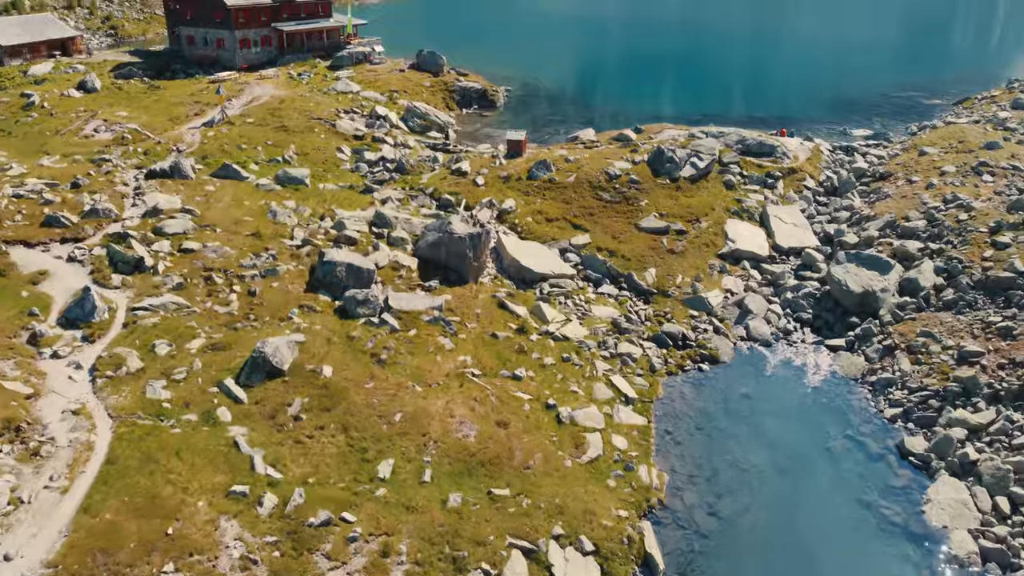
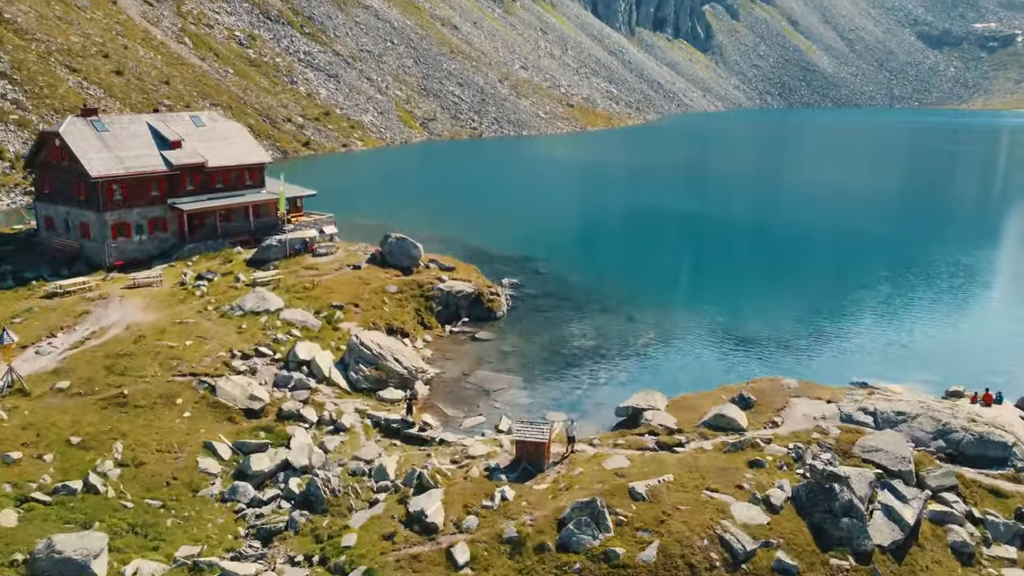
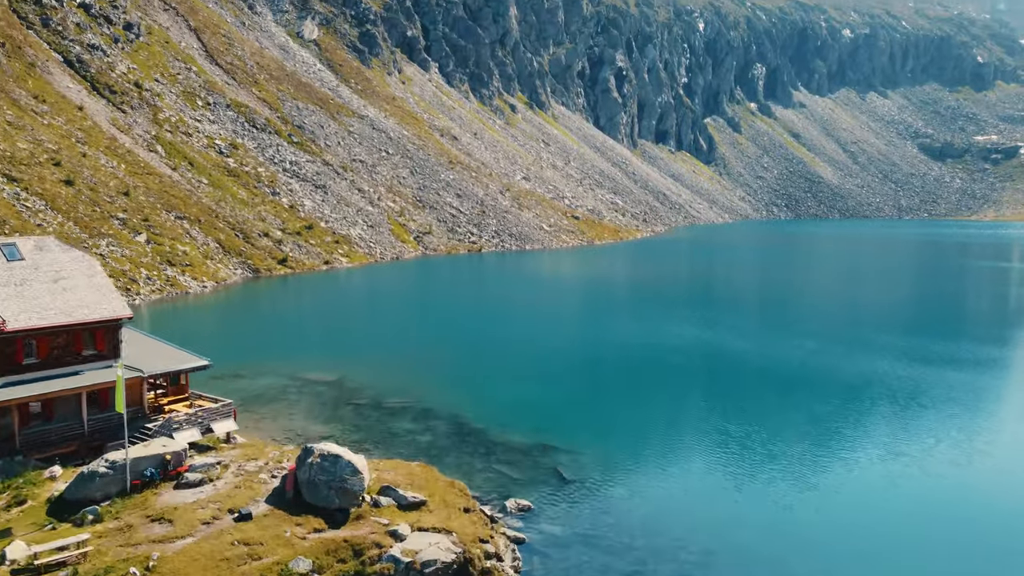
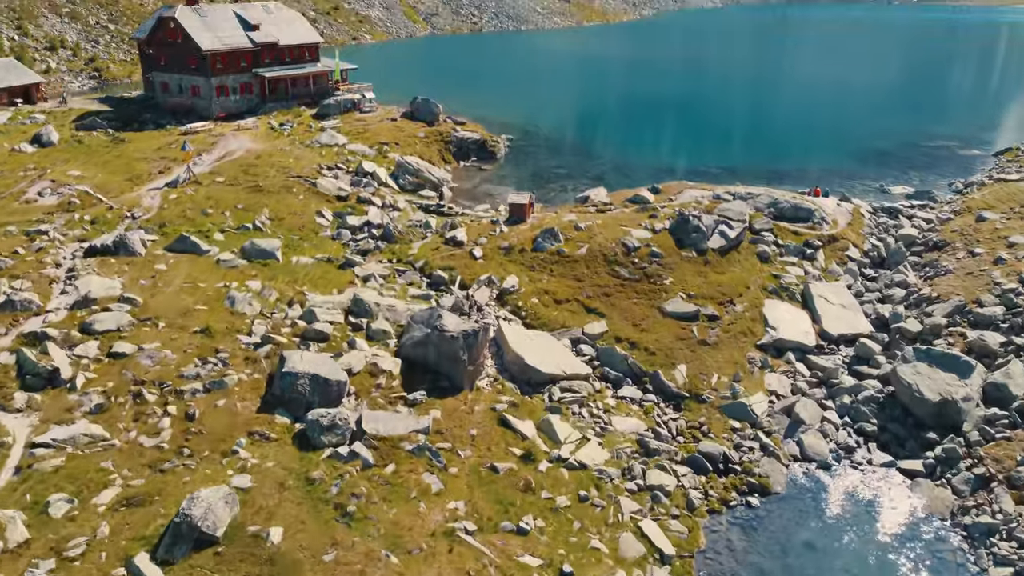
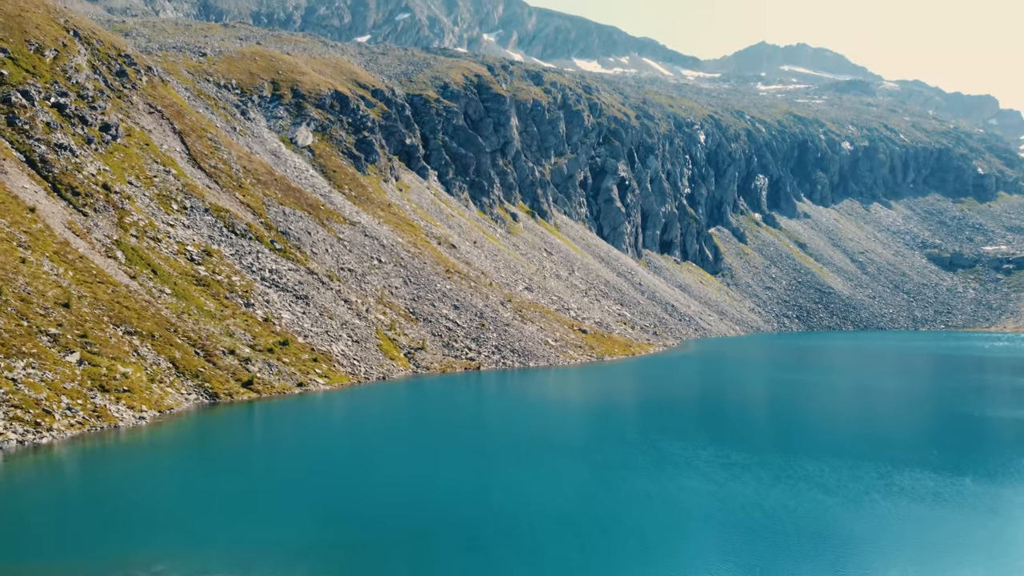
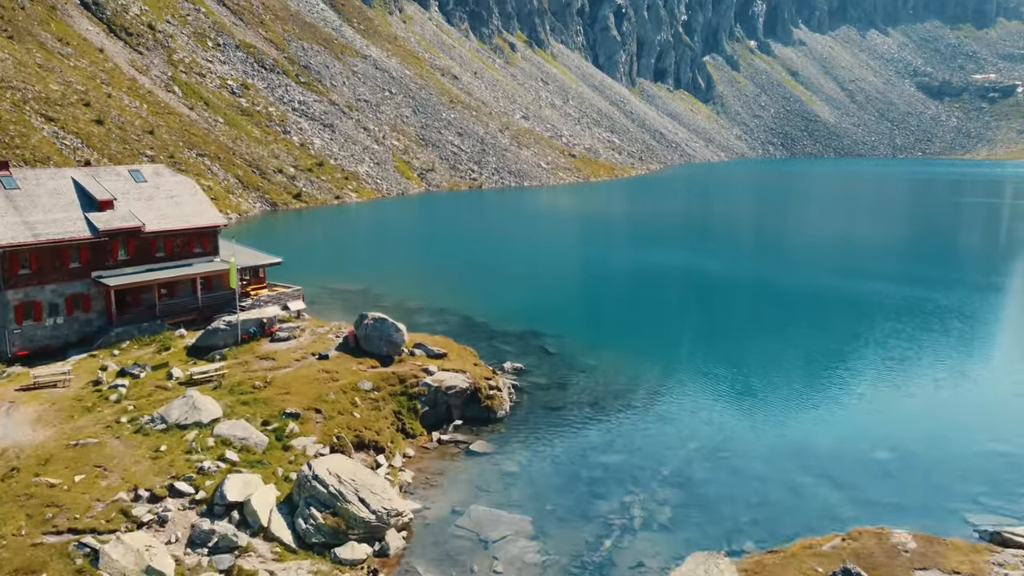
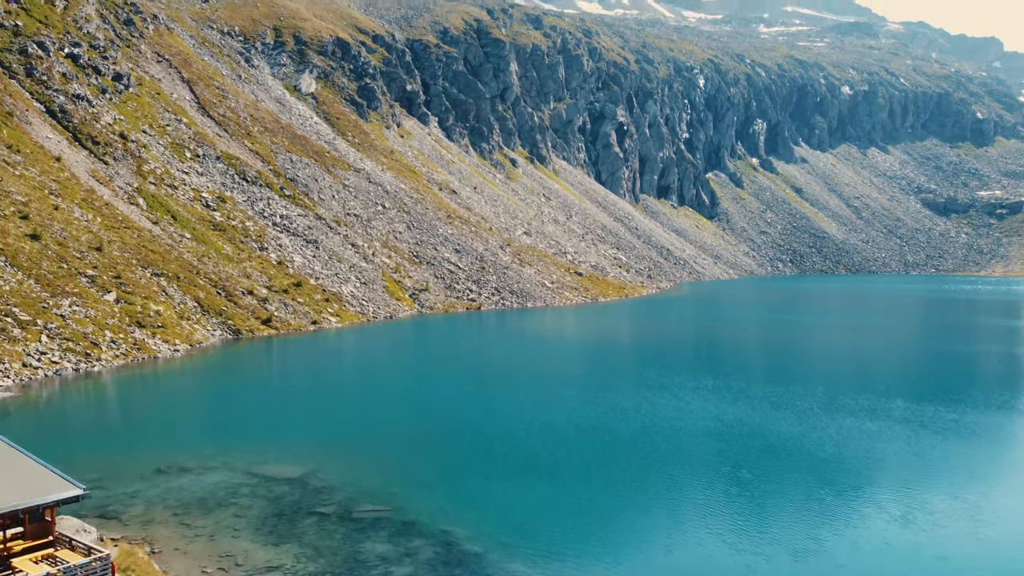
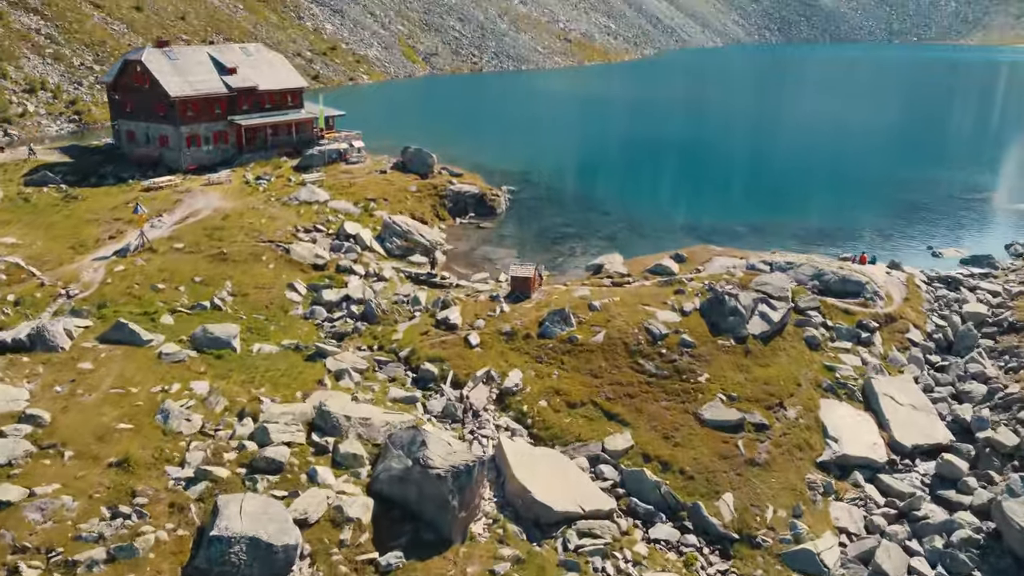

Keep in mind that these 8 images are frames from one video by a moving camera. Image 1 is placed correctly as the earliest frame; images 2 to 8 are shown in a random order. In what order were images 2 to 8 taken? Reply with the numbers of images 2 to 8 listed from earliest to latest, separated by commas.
4, 8, 2, 6, 3, 7, 5
